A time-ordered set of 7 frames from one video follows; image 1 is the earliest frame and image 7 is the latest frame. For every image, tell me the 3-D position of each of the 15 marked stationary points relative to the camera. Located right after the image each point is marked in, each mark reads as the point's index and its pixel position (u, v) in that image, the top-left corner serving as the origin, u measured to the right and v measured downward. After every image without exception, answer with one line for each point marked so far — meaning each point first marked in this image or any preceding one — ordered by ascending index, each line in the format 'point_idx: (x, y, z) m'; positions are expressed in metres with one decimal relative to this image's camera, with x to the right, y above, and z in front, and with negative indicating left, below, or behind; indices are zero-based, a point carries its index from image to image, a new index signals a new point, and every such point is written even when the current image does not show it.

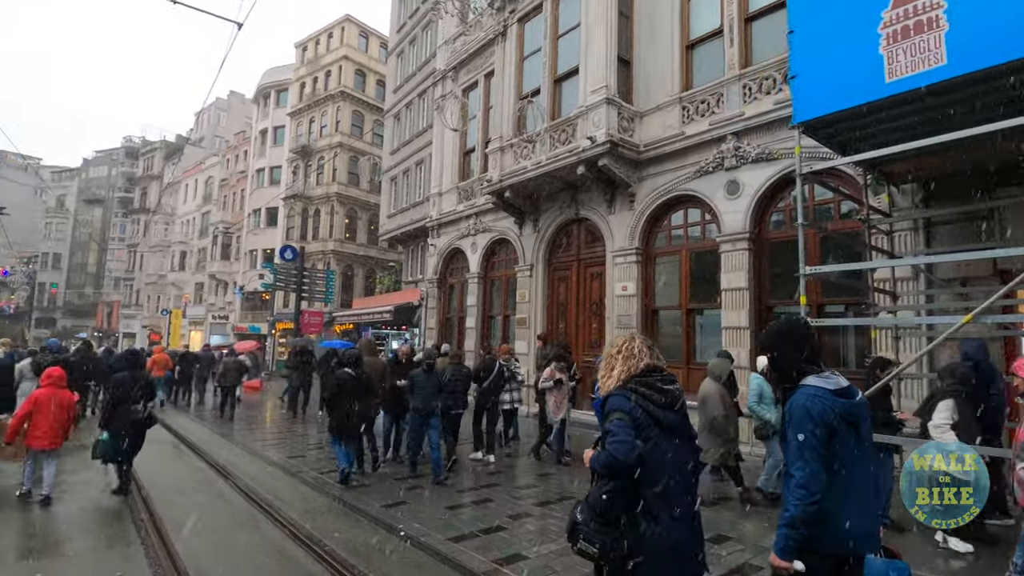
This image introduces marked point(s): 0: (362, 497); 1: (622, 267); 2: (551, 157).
0: (-2.1, -2.8, +7.7) m
1: (+2.8, +0.5, +14.5) m
2: (+0.9, +3.4, +14.8) m
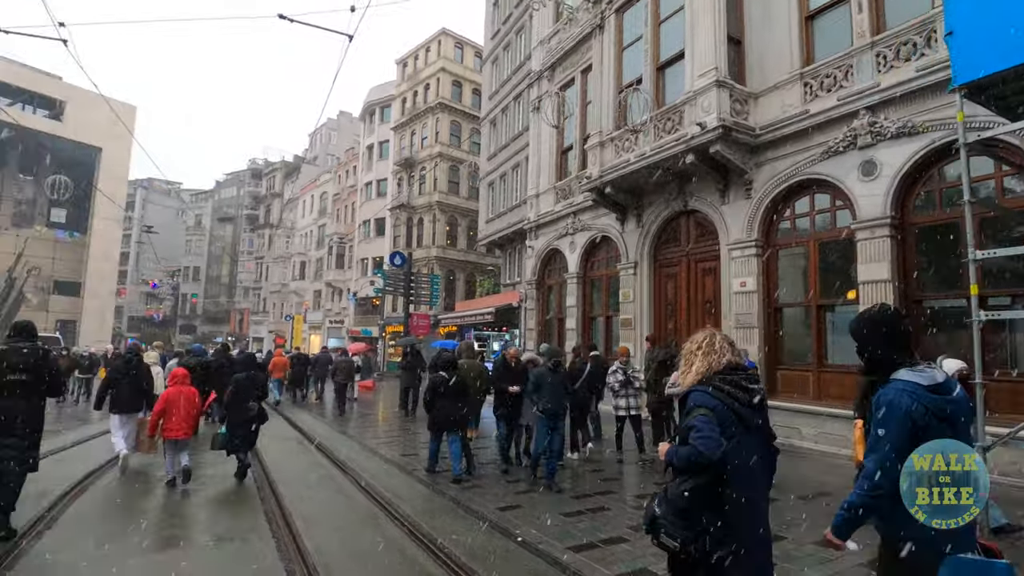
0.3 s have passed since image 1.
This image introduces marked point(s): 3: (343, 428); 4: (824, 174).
0: (-0.4, -2.8, +7.5) m
1: (+5.4, +0.7, +13.3) m
2: (+3.6, +3.5, +14.0) m
3: (-3.9, -3.2, +13.0) m
4: (+6.7, +2.4, +11.9) m
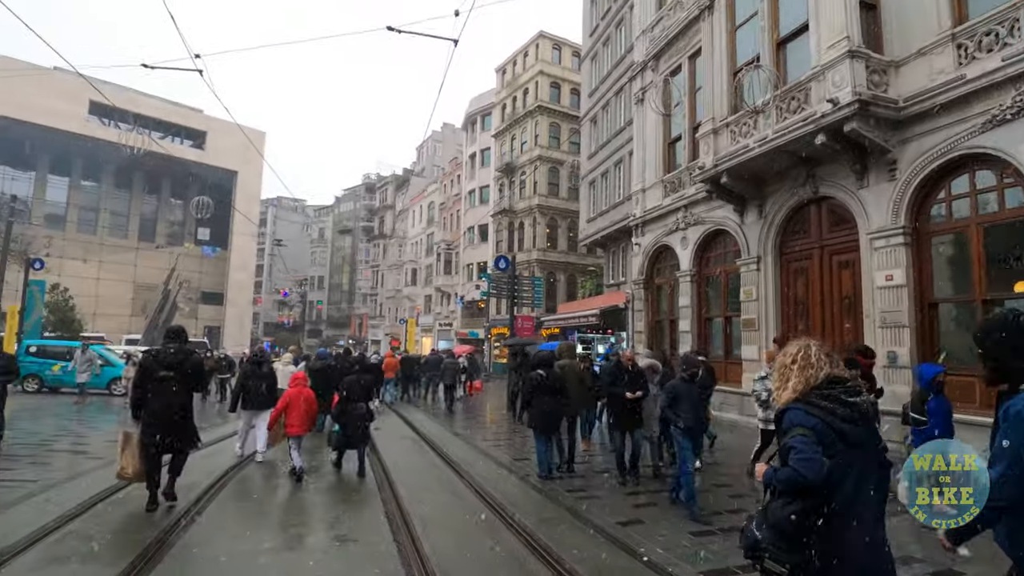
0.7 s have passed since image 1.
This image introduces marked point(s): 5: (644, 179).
0: (+1.1, -2.8, +7.0) m
1: (+7.9, +0.8, +11.7) m
2: (+6.1, +3.6, +12.8) m
3: (-1.3, -3.3, +13.1) m
4: (+8.8, +2.6, +10.2) m
5: (+4.3, +3.5, +17.9) m
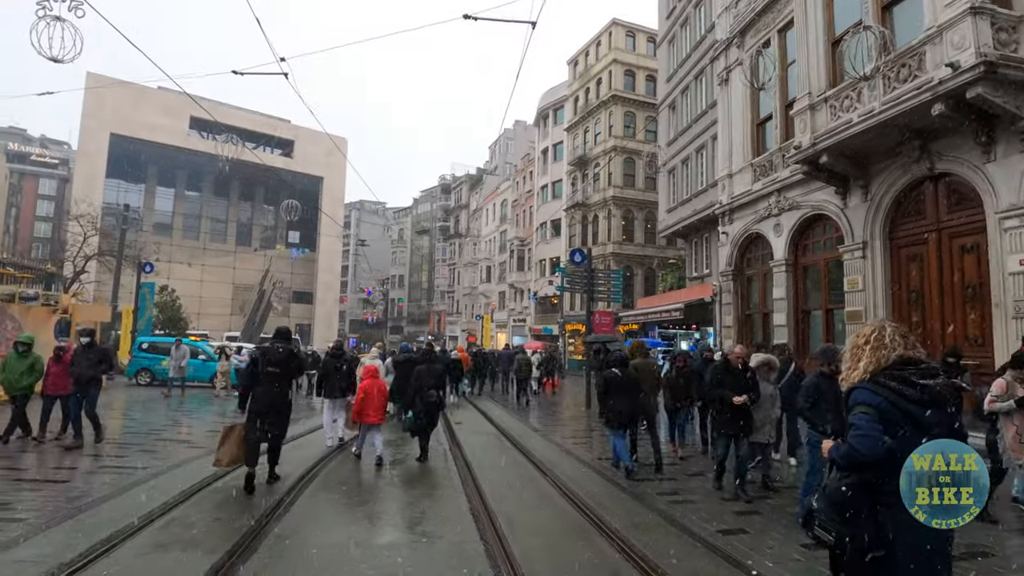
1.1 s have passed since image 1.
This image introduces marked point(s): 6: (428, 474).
0: (+2.2, -2.6, +6.5) m
1: (+9.4, +1.1, +10.3) m
2: (+7.7, +3.9, +11.5) m
3: (+0.6, -3.2, +12.8) m
4: (+10.1, +2.9, +8.6) m
5: (+6.6, +3.8, +16.9) m
6: (-1.2, -2.6, +7.8) m
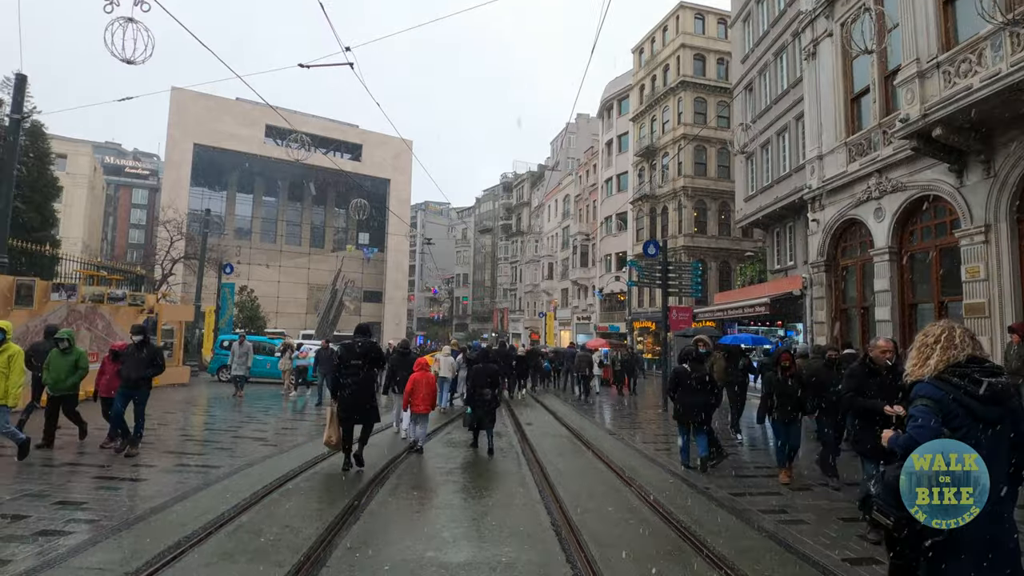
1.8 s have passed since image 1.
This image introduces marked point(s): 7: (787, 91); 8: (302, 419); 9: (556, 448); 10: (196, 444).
0: (+3.0, -2.5, +5.7) m
1: (+10.6, +1.3, +8.6) m
2: (+9.0, +4.1, +10.0) m
3: (+2.2, -3.1, +12.1) m
4: (+11.1, +3.1, +6.8) m
5: (+8.5, +4.0, +15.4) m
6: (-0.1, -2.5, +7.3) m
7: (+9.7, +6.9, +19.8) m
8: (-4.5, -2.8, +12.1) m
9: (+0.8, -2.8, +9.6) m
10: (-5.0, -2.4, +8.7) m
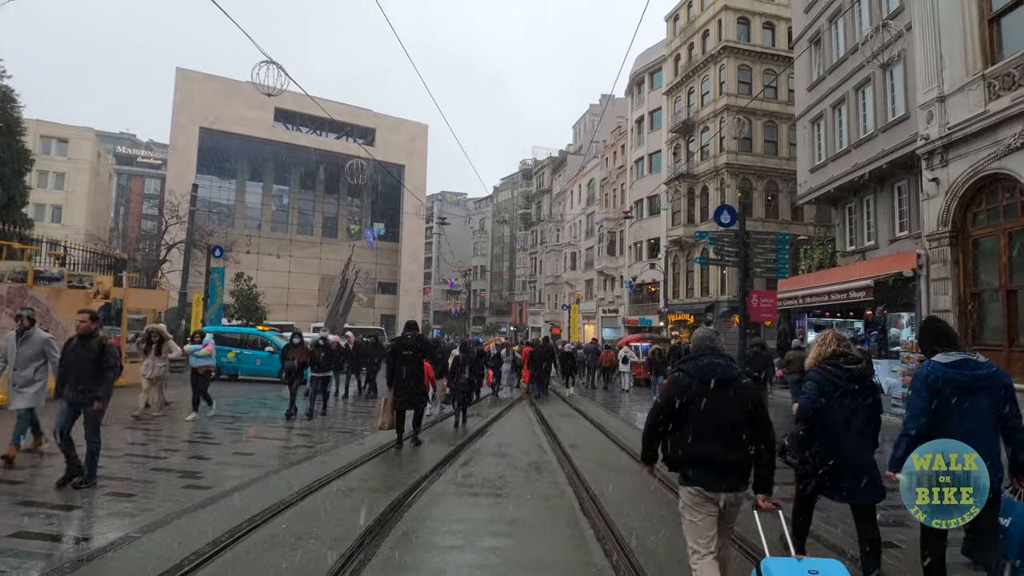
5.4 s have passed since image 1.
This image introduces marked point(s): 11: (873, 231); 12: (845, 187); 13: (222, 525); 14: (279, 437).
0: (+3.4, -2.2, +2.6) m
1: (+11.1, +1.7, +5.2) m
2: (+9.6, +4.5, +6.7) m
3: (+2.8, -2.6, +9.1) m
4: (+11.5, +3.5, +3.4) m
5: (+9.2, +4.4, +12.1) m
6: (+0.3, -2.1, +4.3) m
7: (+10.6, +7.4, +16.4) m
8: (-3.9, -2.4, +9.3) m
9: (+1.3, -2.4, +6.6) m
10: (-4.5, -2.1, +5.9) m
11: (+11.2, +1.7, +17.4) m
12: (+11.0, +3.3, +18.3) m
13: (-2.5, -2.0, +4.7) m
14: (-3.6, -2.3, +8.6) m
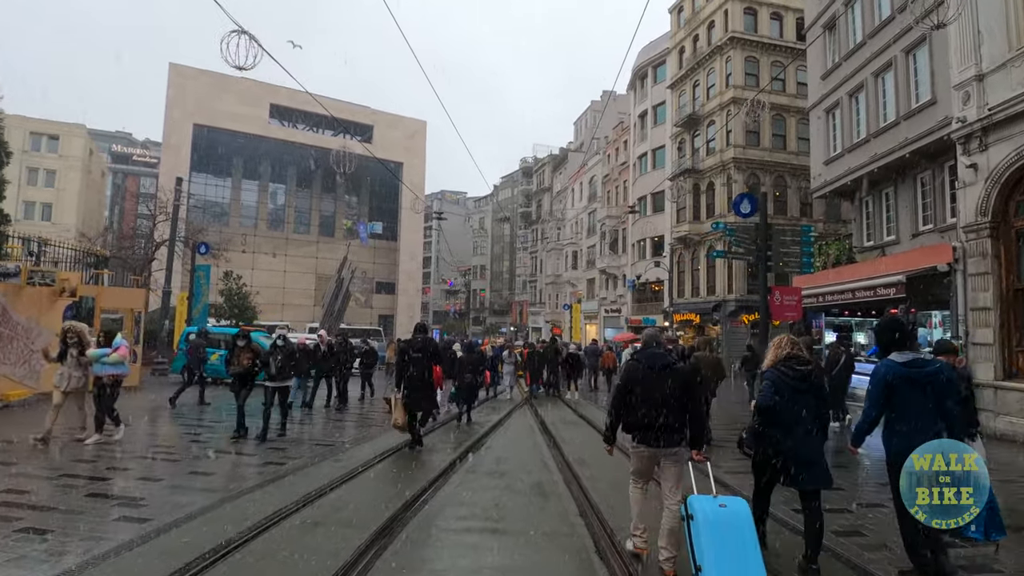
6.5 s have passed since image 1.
0: (+3.4, -2.1, +1.6) m
1: (+11.1, +1.7, +4.3) m
2: (+9.6, +4.5, +5.7) m
3: (+2.8, -2.6, +8.1) m
4: (+11.5, +3.5, +2.5) m
5: (+9.2, +4.5, +11.2) m
6: (+0.3, -2.1, +3.3) m
7: (+10.6, +7.5, +15.4) m
8: (-3.9, -2.3, +8.3) m
9: (+1.3, -2.3, +5.6) m
10: (-4.5, -2.0, +5.0) m
11: (+11.2, +1.8, +16.4) m
12: (+11.0, +3.4, +17.3) m
13: (-2.5, -1.9, +3.7) m
14: (-3.6, -2.2, +7.7) m
